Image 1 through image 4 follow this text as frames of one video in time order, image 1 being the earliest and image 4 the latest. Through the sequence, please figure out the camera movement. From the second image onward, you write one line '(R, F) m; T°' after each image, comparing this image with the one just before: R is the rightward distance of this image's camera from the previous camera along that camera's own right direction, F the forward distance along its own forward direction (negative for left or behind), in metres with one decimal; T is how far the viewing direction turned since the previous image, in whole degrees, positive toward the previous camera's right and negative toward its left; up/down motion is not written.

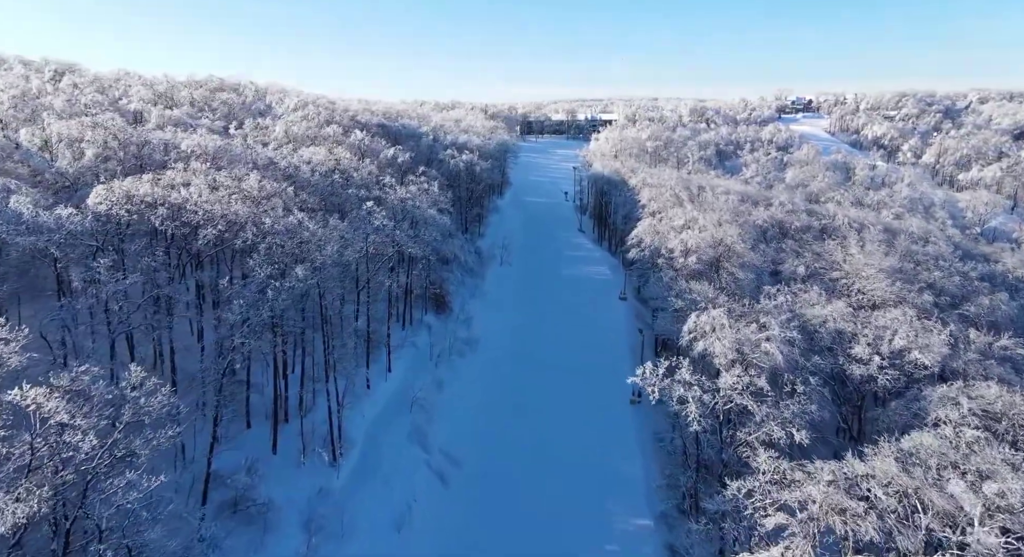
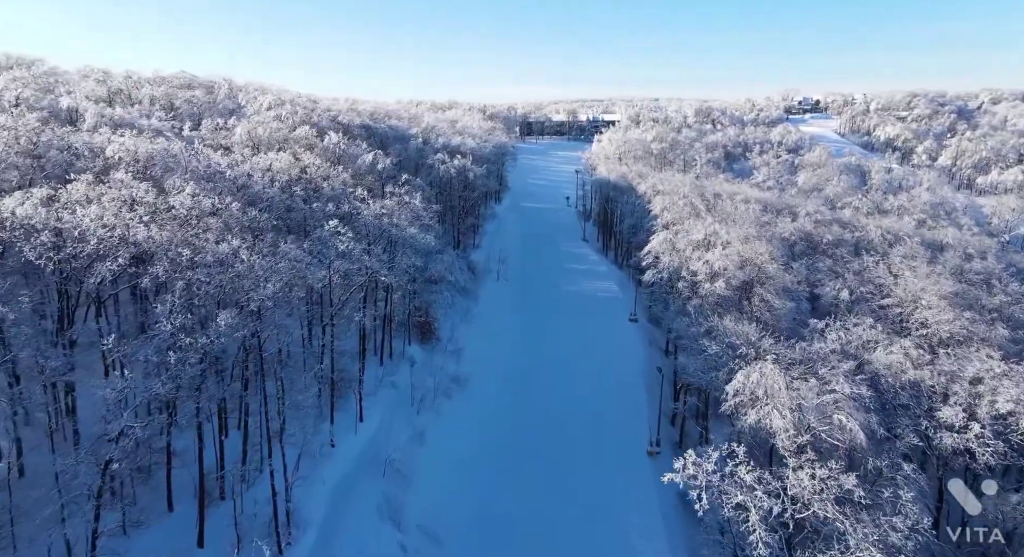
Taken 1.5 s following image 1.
(+0.3, +8.2) m; 0°
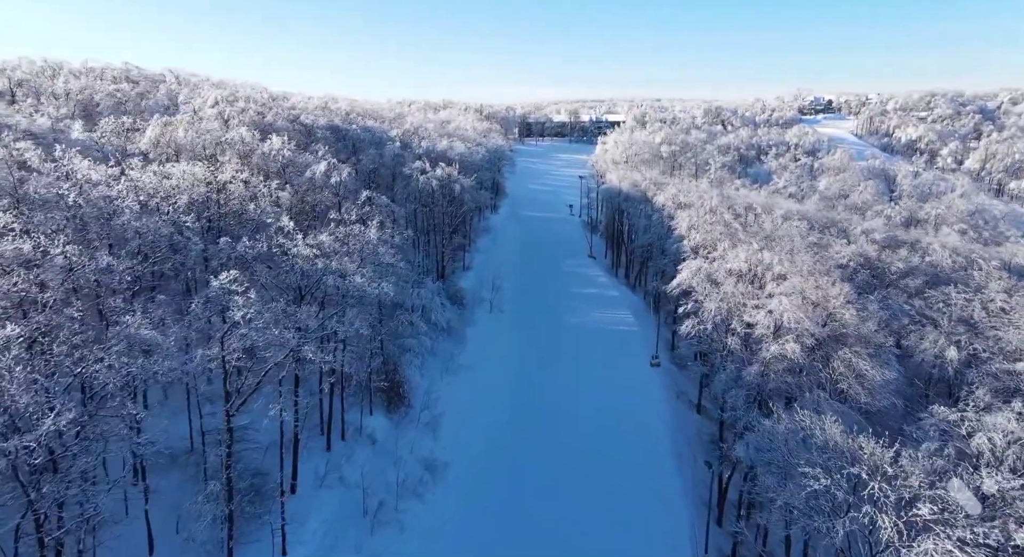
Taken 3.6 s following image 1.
(+0.4, +12.9) m; 0°
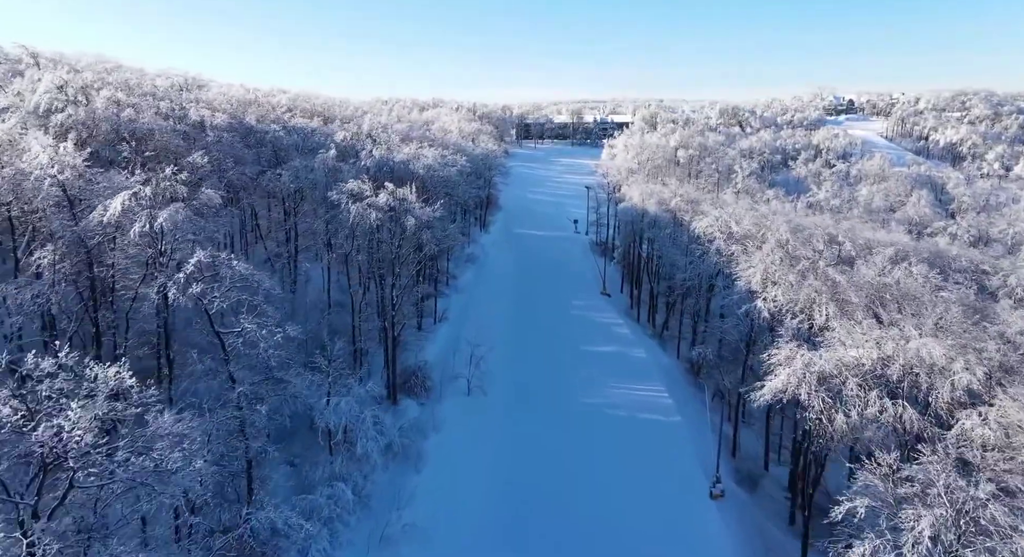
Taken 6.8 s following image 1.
(+0.8, +20.9) m; 0°
